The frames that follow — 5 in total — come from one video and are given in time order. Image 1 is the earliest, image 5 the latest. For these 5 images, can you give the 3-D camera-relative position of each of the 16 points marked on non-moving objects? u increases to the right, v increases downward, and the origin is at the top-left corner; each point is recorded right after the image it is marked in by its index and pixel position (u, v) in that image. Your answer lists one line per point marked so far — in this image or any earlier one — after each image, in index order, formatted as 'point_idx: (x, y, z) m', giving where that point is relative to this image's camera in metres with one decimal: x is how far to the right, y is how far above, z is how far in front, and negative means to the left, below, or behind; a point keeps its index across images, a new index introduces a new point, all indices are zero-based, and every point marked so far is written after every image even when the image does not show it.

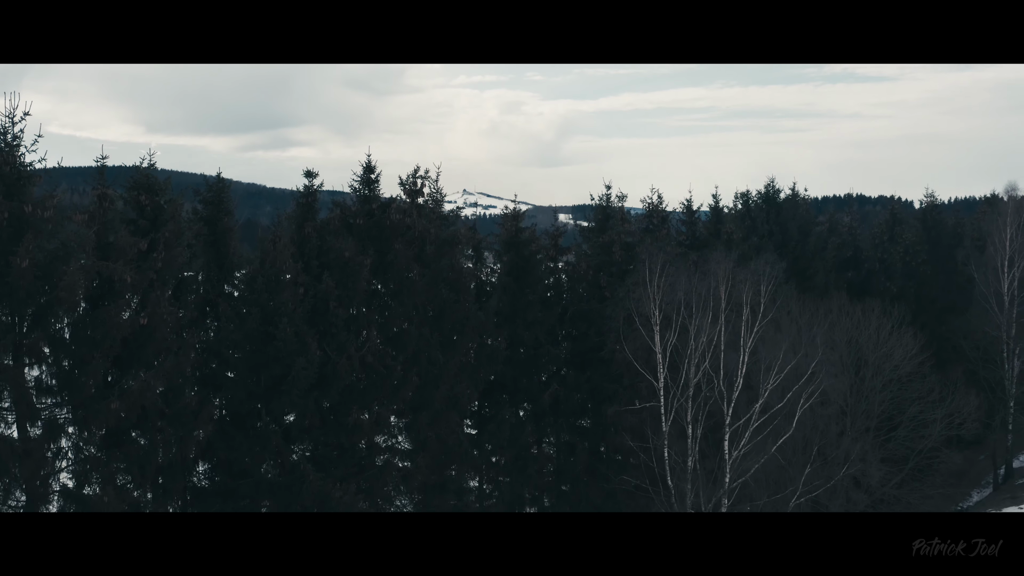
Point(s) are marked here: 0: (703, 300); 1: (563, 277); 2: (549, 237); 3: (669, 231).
0: (+4.3, -0.3, +16.1) m
1: (+1.3, +0.2, +17.9) m
2: (+0.9, +1.2, +17.9) m
3: (+4.4, +1.6, +19.9) m
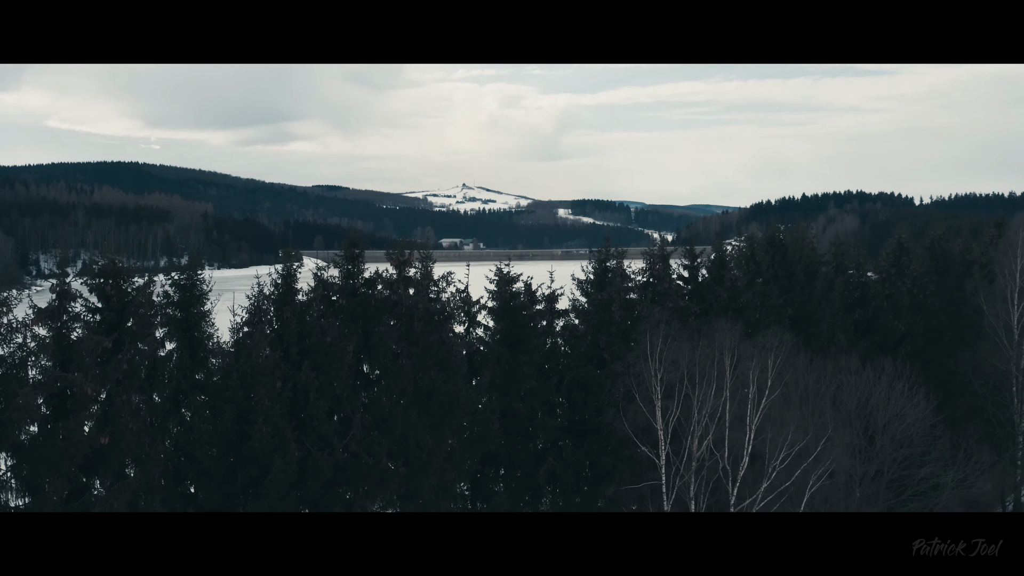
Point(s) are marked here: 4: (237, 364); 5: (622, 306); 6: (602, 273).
0: (+4.2, -1.9, +15.3) m
1: (+1.2, -1.3, +17.1) m
2: (+0.8, -0.3, +17.1) m
3: (+4.3, +0.1, +19.1) m
4: (-4.7, -1.3, +12.1) m
5: (+2.6, -0.4, +17.4) m
6: (+2.4, +0.4, +18.8) m
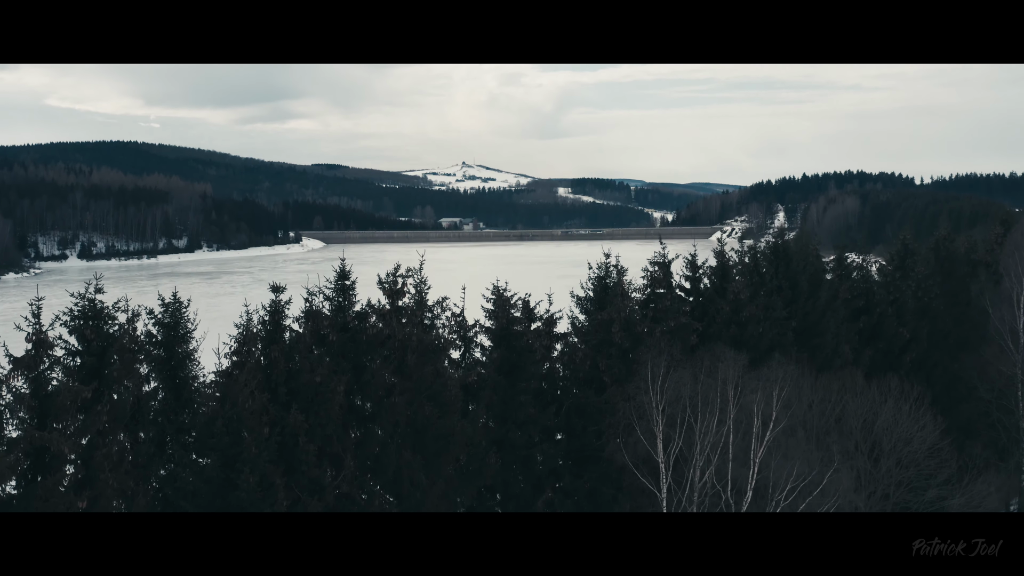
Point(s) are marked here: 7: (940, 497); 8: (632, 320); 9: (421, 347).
0: (+4.1, -2.5, +14.9) m
1: (+1.1, -1.9, +16.7) m
2: (+0.7, -0.8, +16.6) m
3: (+4.2, -0.3, +18.6) m
4: (-4.8, -2.0, +11.6) m
5: (+2.6, -0.9, +16.9) m
6: (+2.3, -0.1, +18.4) m
7: (+10.8, -5.3, +18.0) m
8: (+2.8, -0.8, +16.9) m
9: (-1.8, -1.1, +13.7) m
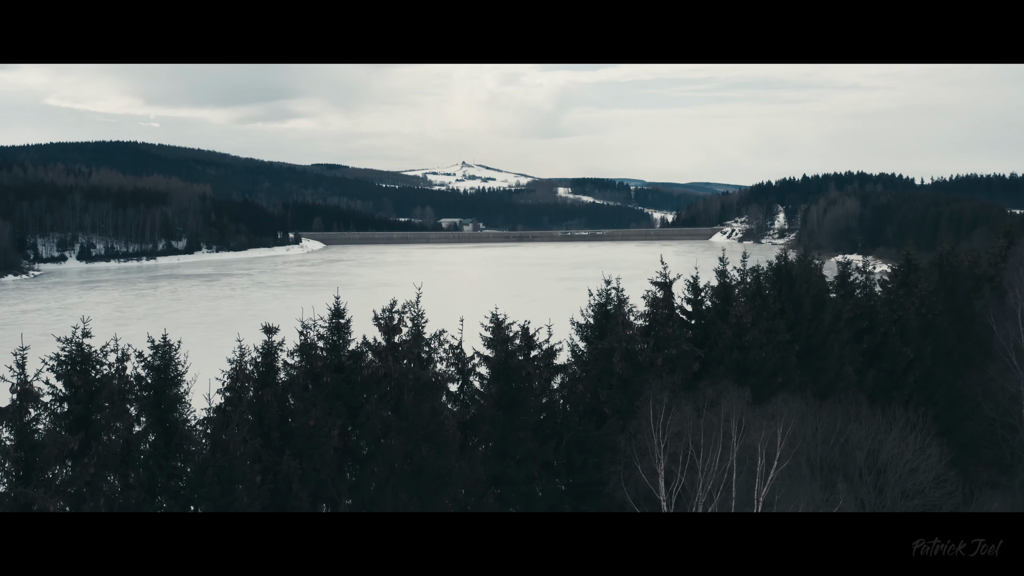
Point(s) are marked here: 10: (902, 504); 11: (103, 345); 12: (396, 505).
0: (+4.1, -3.2, +14.6) m
1: (+1.1, -2.6, +16.4) m
2: (+0.7, -1.5, +16.3) m
3: (+4.2, -1.0, +18.3) m
4: (-4.8, -2.7, +11.3) m
5: (+2.6, -1.6, +16.6) m
6: (+2.3, -0.8, +18.1) m
7: (+10.7, -6.0, +17.7) m
8: (+2.8, -1.5, +16.6) m
9: (-1.8, -1.8, +13.4) m
10: (+9.1, -5.1, +16.6) m
11: (-7.0, -1.0, +12.1) m
12: (-2.0, -3.9, +12.8) m
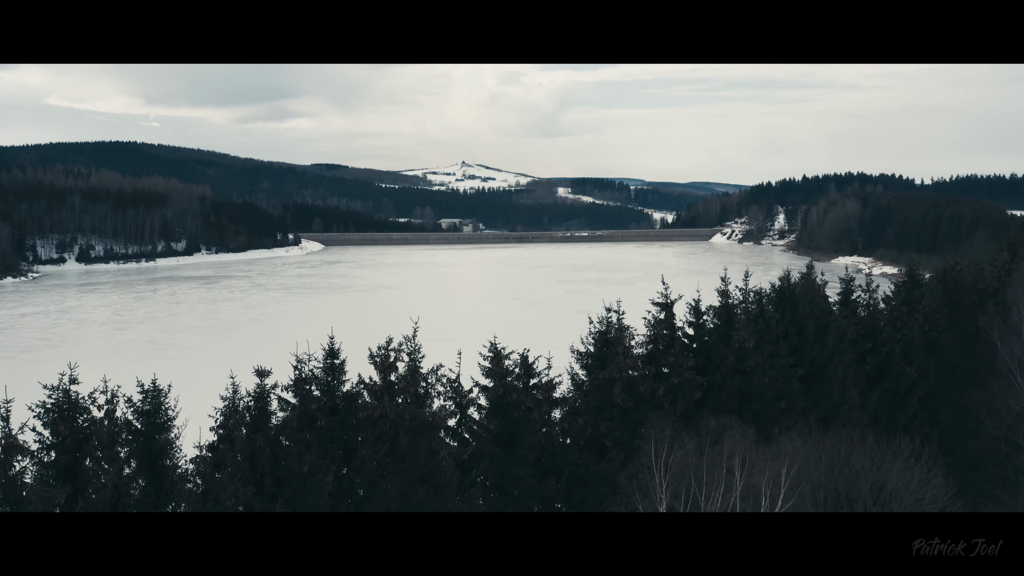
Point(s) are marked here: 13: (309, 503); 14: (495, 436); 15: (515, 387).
0: (+4.1, -3.9, +14.3) m
1: (+1.0, -3.3, +16.1) m
2: (+0.7, -2.2, +16.0) m
3: (+4.2, -1.7, +18.1) m
4: (-4.8, -3.4, +11.0) m
5: (+2.5, -2.3, +16.3) m
6: (+2.3, -1.5, +17.8) m
7: (+10.7, -6.7, +17.4) m
8: (+2.8, -2.2, +16.3) m
9: (-1.8, -2.5, +13.2) m
10: (+9.1, -5.8, +16.3) m
11: (-7.0, -1.7, +11.8) m
12: (-2.1, -4.6, +12.5) m
13: (-3.3, -3.5, +11.7) m
14: (-0.4, -3.1, +14.9) m
15: (+0.1, -2.1, +15.1) m
